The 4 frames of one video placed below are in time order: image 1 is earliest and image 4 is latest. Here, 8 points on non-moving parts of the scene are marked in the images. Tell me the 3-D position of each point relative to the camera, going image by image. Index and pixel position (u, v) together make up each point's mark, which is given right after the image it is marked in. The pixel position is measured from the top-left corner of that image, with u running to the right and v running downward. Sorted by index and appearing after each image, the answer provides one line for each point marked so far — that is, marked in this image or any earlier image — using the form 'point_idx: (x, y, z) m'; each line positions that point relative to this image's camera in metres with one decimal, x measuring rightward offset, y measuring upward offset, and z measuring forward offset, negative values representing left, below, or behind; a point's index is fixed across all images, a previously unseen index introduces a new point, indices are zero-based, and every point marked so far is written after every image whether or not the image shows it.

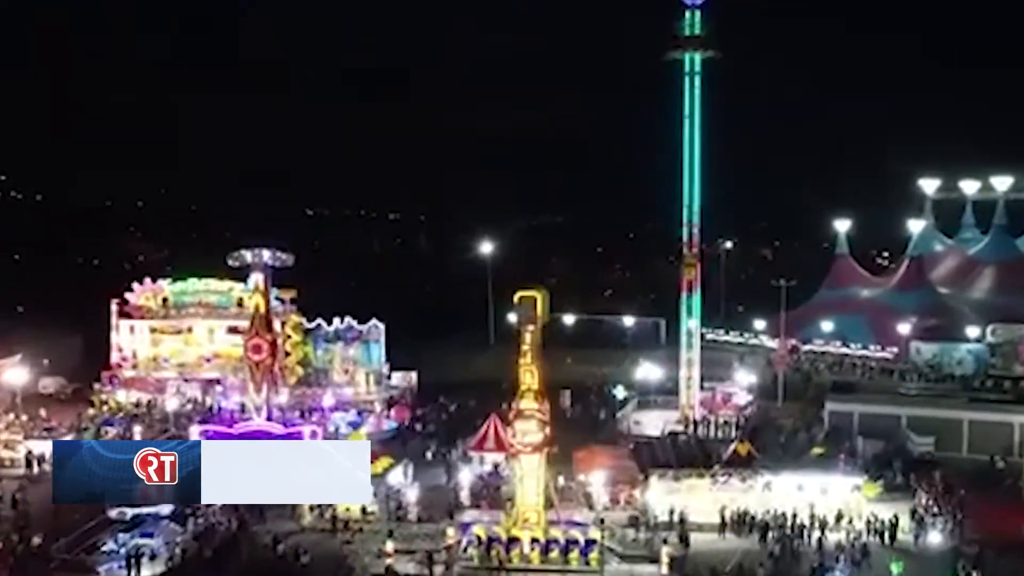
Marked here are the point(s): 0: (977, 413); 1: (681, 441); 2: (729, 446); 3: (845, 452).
0: (+7.1, -1.9, +19.3) m
1: (+2.5, -2.3, +18.4) m
2: (+3.1, -2.3, +17.8) m
3: (+5.0, -2.5, +18.4) m
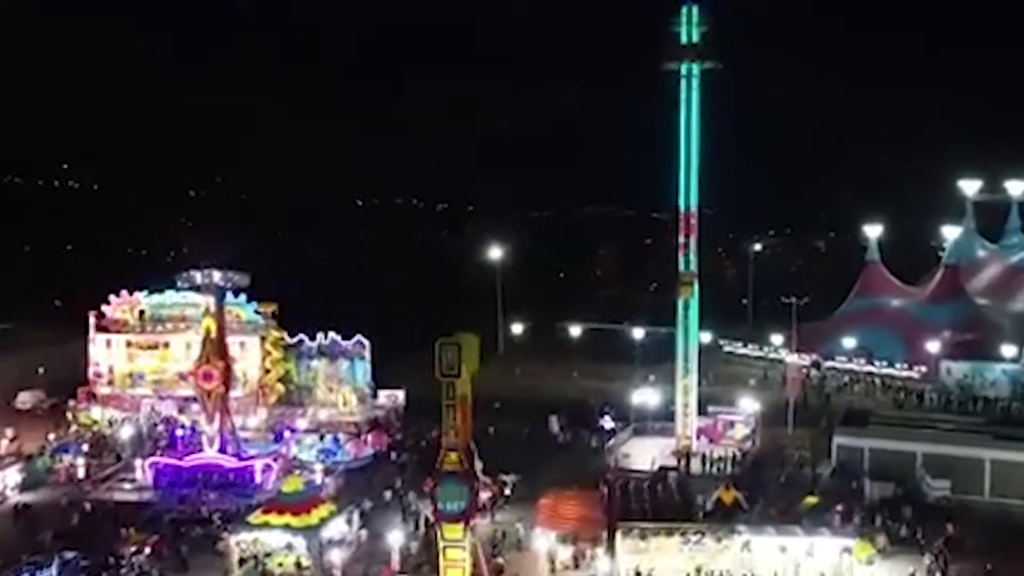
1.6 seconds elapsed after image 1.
0: (+6.7, -2.3, +17.3) m
1: (+2.0, -2.6, +16.7) m
2: (+2.6, -2.6, +16.1) m
3: (+4.5, -2.8, +16.6) m
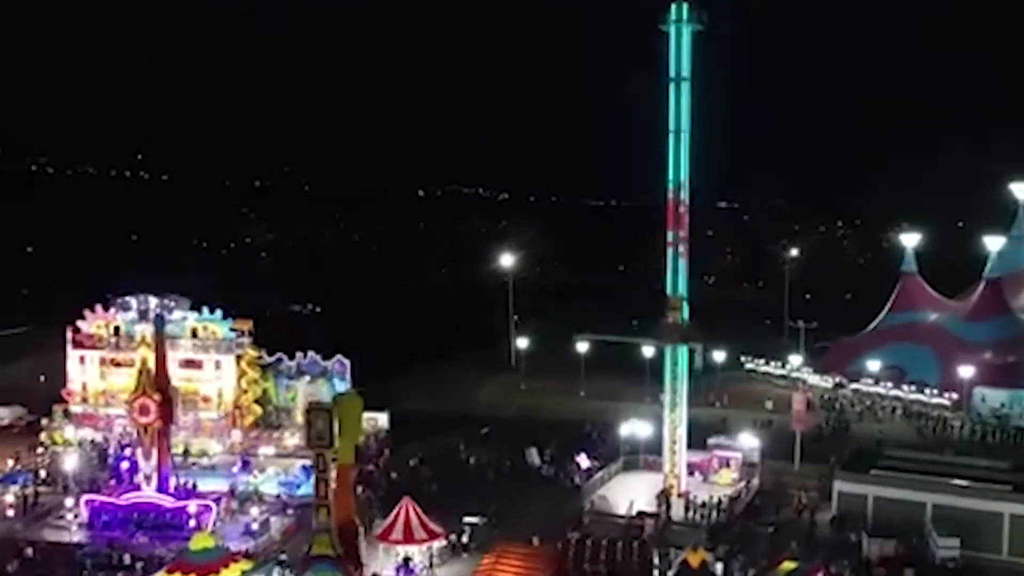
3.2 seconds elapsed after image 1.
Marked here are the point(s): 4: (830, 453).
0: (+6.2, -2.6, +15.3) m
1: (+1.5, -3.0, +15.0) m
2: (+1.9, -3.0, +14.3) m
3: (+3.9, -3.2, +14.7) m
4: (+5.1, -2.6, +20.0) m
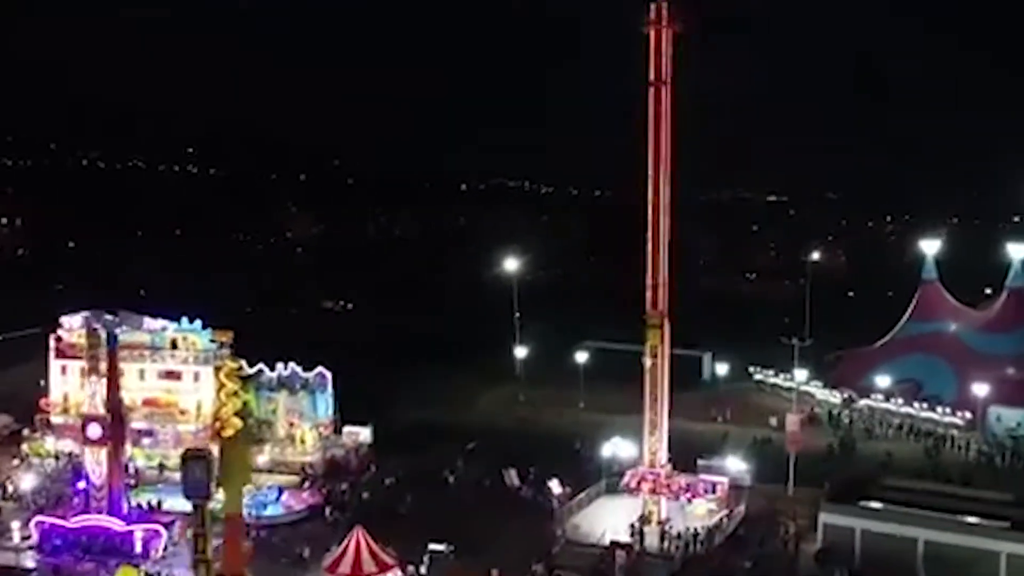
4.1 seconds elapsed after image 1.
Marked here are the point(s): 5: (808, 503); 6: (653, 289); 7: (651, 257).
0: (+5.7, -2.9, +14.1) m
1: (+0.9, -3.2, +14.0) m
2: (+1.4, -3.2, +13.4) m
3: (+3.4, -3.4, +13.6) m
4: (+4.8, -2.8, +18.8) m
5: (+4.2, -3.0, +17.6) m
6: (+1.8, 0.0, +16.4) m
7: (+1.8, +0.5, +16.4) m
